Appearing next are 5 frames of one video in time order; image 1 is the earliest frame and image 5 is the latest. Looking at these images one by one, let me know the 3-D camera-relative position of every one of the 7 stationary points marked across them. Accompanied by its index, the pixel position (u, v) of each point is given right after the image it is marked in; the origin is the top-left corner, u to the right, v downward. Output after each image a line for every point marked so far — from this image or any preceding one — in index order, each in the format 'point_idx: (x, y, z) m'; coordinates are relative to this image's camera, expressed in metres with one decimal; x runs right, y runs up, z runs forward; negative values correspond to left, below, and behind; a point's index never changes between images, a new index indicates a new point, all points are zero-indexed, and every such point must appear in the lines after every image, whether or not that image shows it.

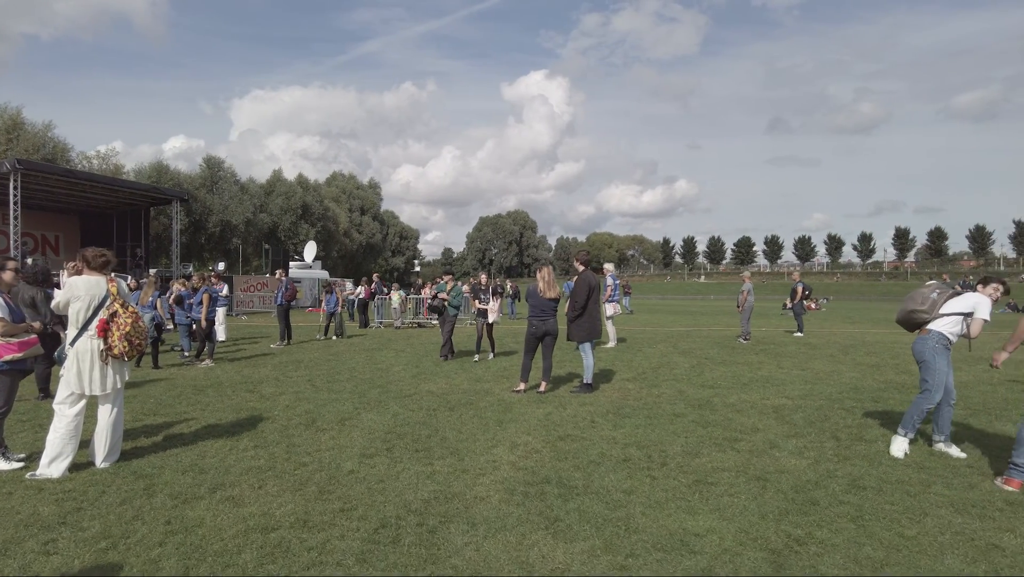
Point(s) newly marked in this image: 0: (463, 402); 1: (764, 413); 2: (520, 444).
0: (-0.6, -1.5, +8.1) m
1: (+3.0, -1.5, +7.4) m
2: (+0.1, -1.5, +5.9) m
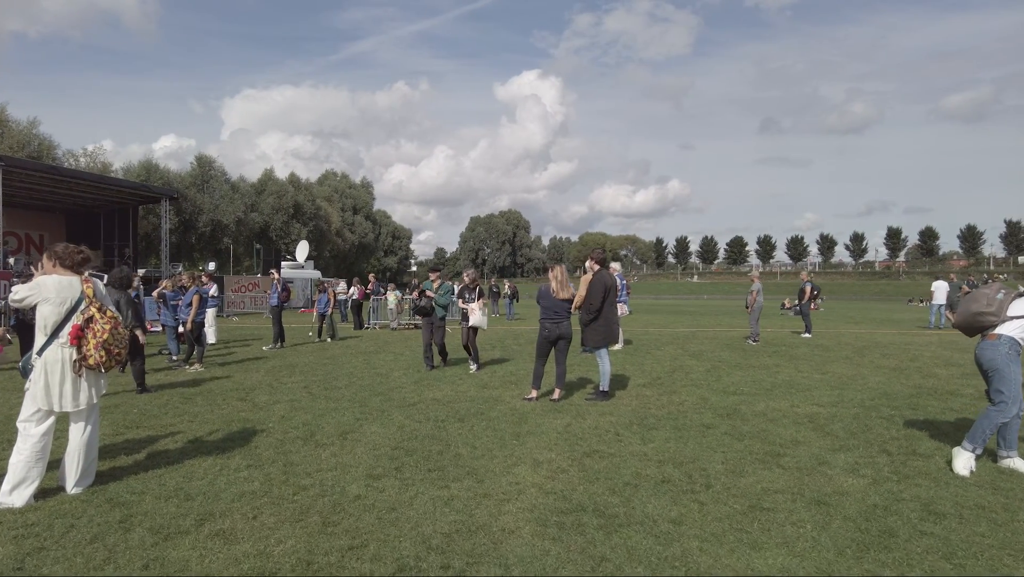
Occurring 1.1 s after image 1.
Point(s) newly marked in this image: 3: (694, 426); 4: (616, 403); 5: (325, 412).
0: (-0.5, -1.5, +7.5) m
1: (+3.2, -1.5, +6.9) m
2: (+0.3, -1.5, +5.4) m
3: (+2.0, -1.5, +6.8) m
4: (+1.3, -1.5, +8.1) m
5: (-2.2, -1.5, +7.5) m
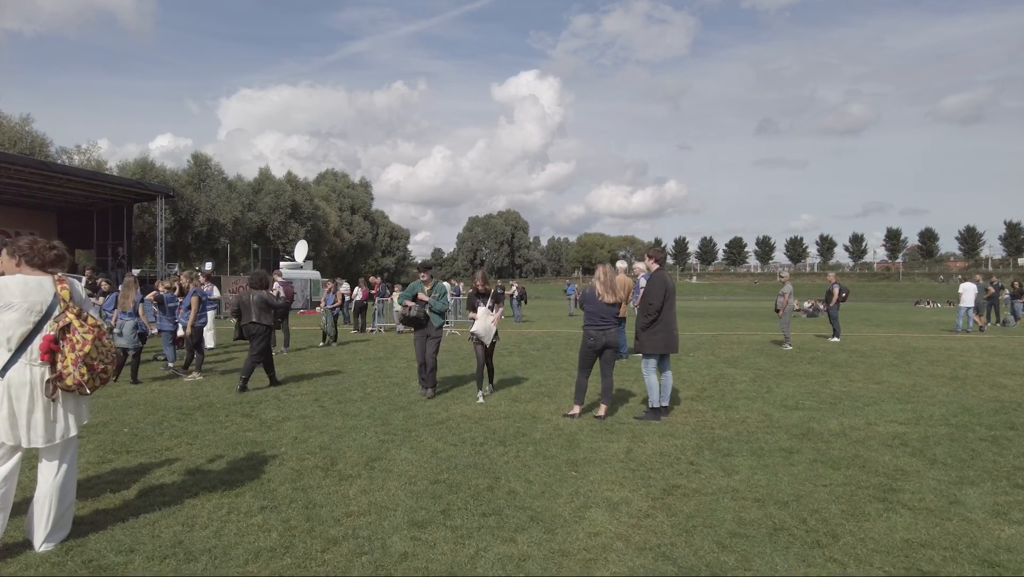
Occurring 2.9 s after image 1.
0: (0.0, -1.5, +6.6) m
1: (+3.7, -1.5, +6.0) m
2: (+0.8, -1.5, +4.4) m
3: (+2.5, -1.5, +5.9) m
4: (+1.8, -1.5, +7.2) m
5: (-1.8, -1.5, +6.5) m
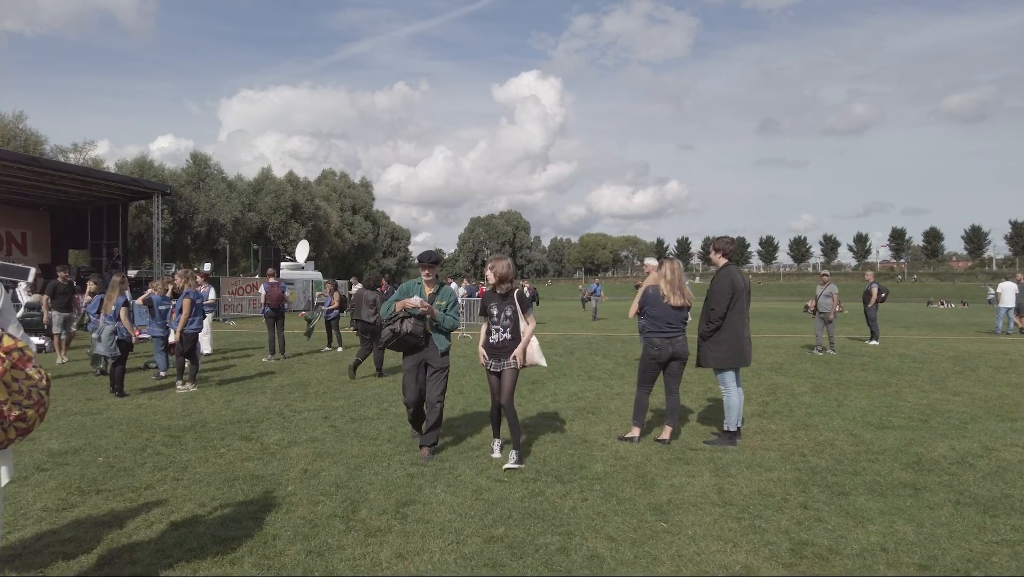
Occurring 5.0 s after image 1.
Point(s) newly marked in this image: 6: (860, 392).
0: (+0.5, -1.5, +5.5) m
1: (+4.1, -1.5, +4.8) m
2: (+1.2, -1.5, +3.3) m
3: (+3.0, -1.5, +4.7) m
4: (+2.3, -1.5, +6.0) m
5: (-1.3, -1.5, +5.4) m
6: (+5.2, -1.5, +9.3) m
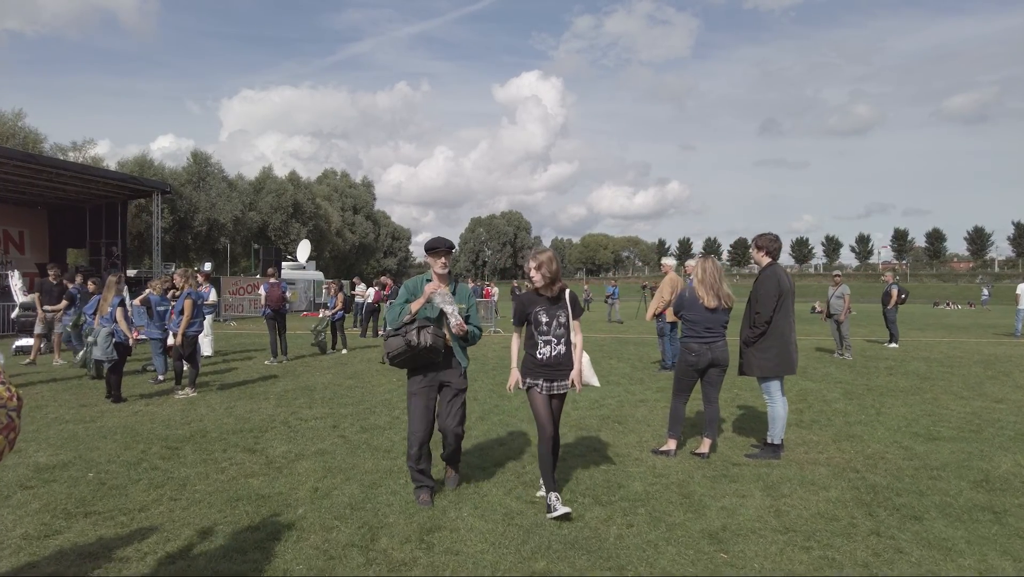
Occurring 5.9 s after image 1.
0: (+0.7, -1.5, +5.0) m
1: (+4.4, -1.5, +4.4) m
2: (+1.5, -1.5, +2.8) m
3: (+3.2, -1.5, +4.2) m
4: (+2.5, -1.5, +5.6) m
5: (-1.1, -1.5, +4.9) m
6: (+5.4, -1.6, +8.9) m
